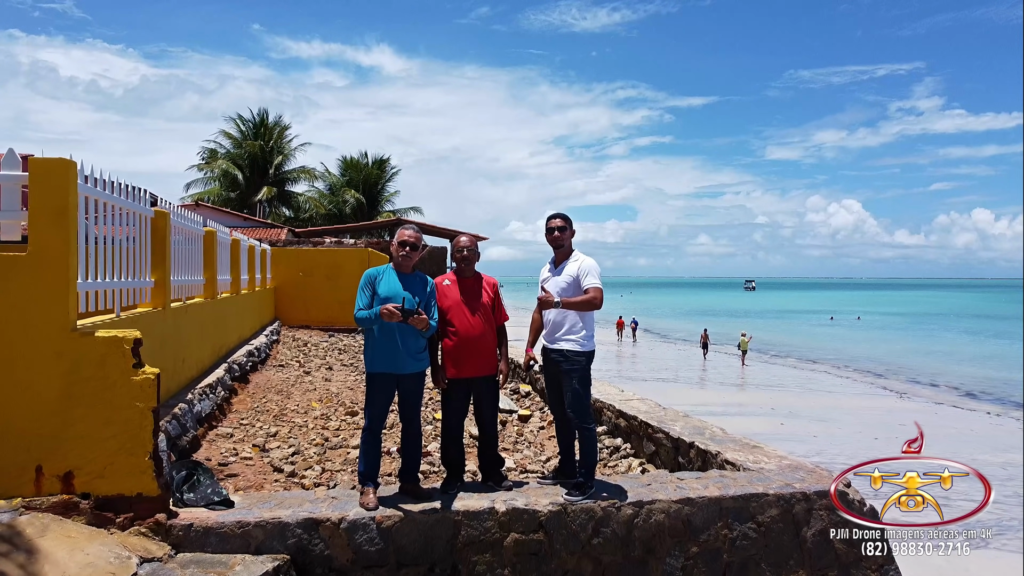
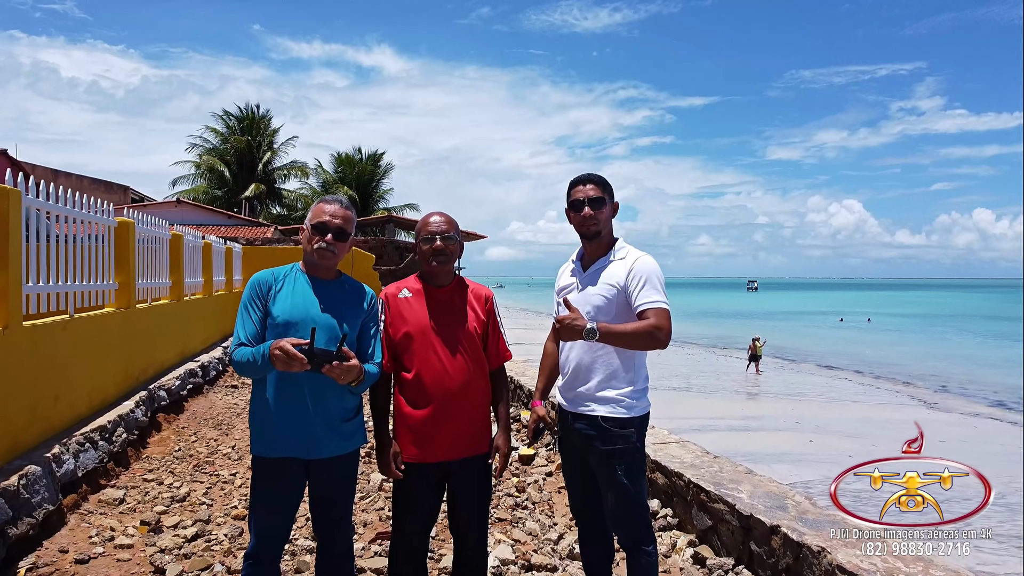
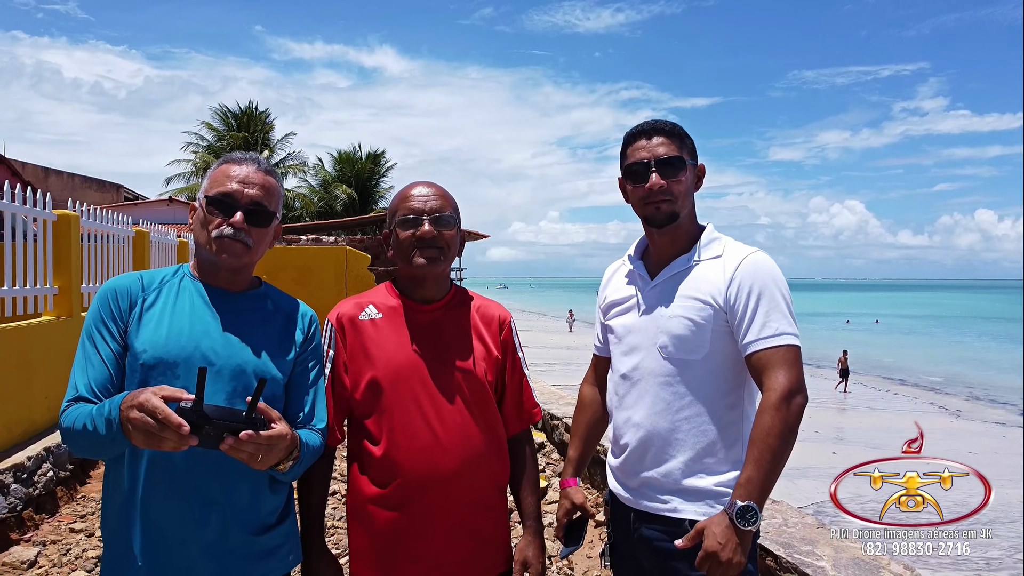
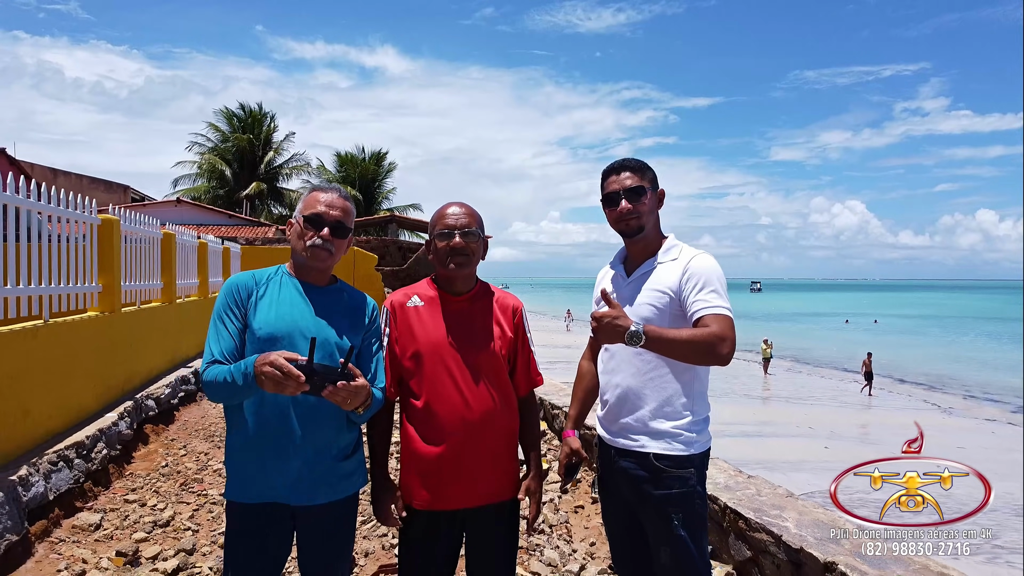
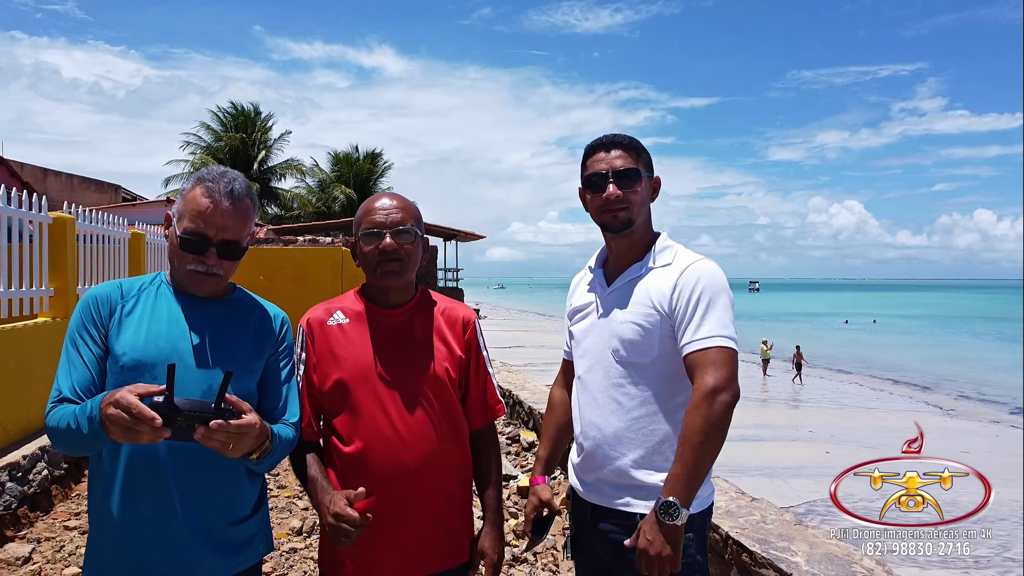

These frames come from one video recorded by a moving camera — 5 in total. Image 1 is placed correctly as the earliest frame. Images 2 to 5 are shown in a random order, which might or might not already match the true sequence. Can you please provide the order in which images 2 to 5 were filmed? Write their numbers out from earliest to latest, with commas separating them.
2, 5, 3, 4
